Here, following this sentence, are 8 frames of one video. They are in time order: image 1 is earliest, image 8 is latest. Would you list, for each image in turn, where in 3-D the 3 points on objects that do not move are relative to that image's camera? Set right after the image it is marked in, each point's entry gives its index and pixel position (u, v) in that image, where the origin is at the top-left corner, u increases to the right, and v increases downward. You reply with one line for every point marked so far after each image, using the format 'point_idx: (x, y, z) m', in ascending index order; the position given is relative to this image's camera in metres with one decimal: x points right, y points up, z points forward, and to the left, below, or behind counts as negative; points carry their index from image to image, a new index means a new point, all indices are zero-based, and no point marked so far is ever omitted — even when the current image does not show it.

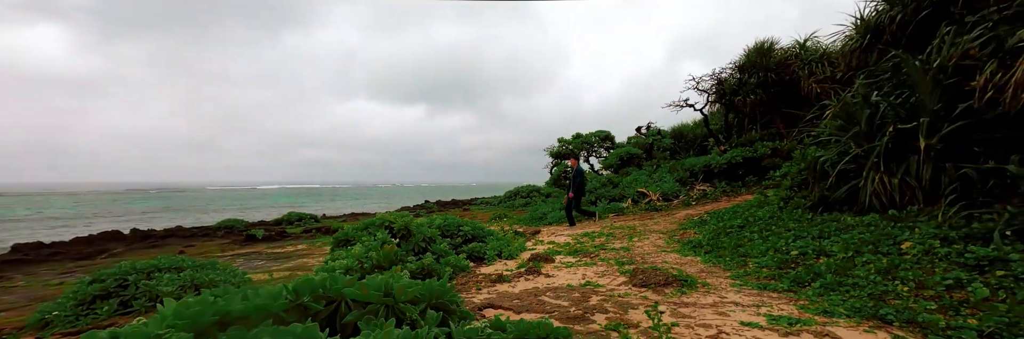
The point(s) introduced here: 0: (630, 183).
0: (+3.7, -0.4, +11.9) m
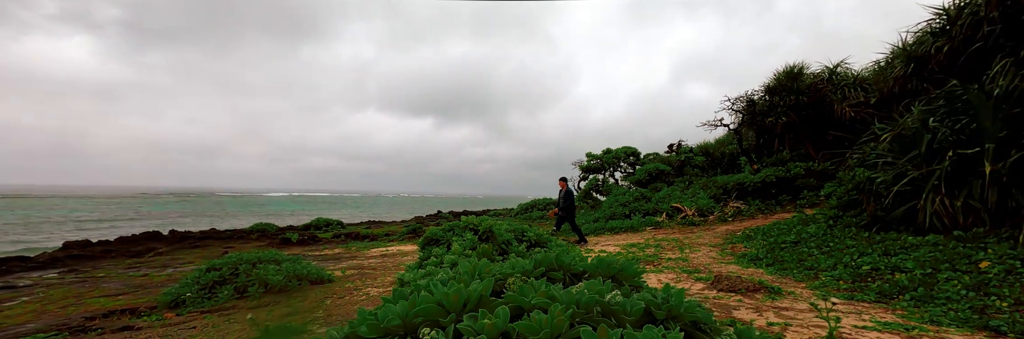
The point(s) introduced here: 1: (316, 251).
0: (+4.8, -0.9, +12.2) m
1: (-7.6, -3.2, +14.6) m
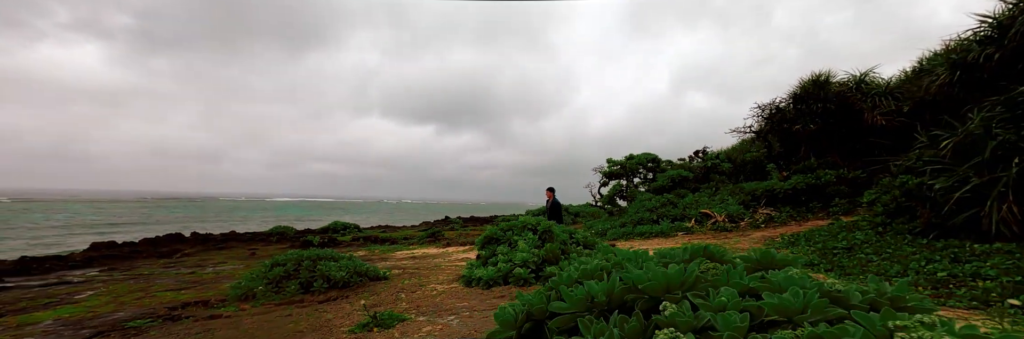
0: (+5.7, -1.1, +12.2) m
1: (-6.7, -3.3, +14.8) m
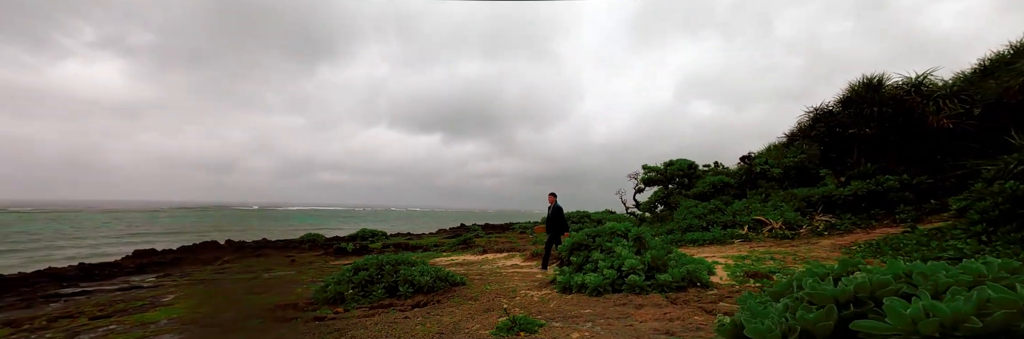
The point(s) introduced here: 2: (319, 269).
0: (+7.1, -1.3, +11.9) m
1: (-5.2, -3.6, +14.9) m
2: (-6.0, -3.1, +12.0) m
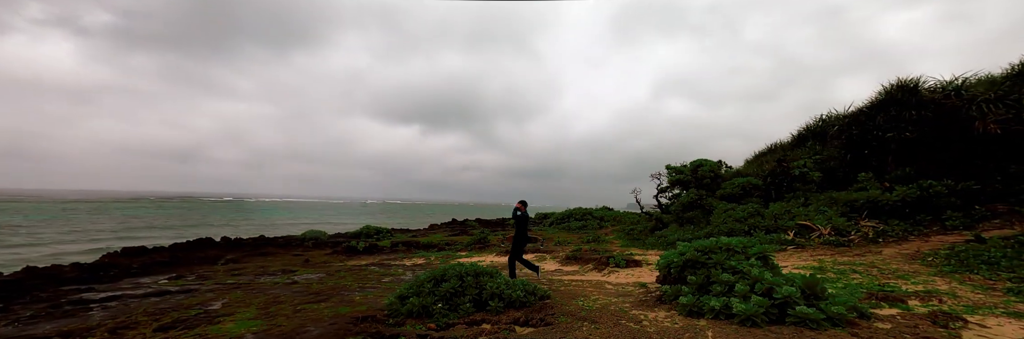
0: (+8.1, -1.4, +11.6) m
1: (-4.2, -3.5, +14.4) m
2: (-4.9, -3.0, +11.5) m
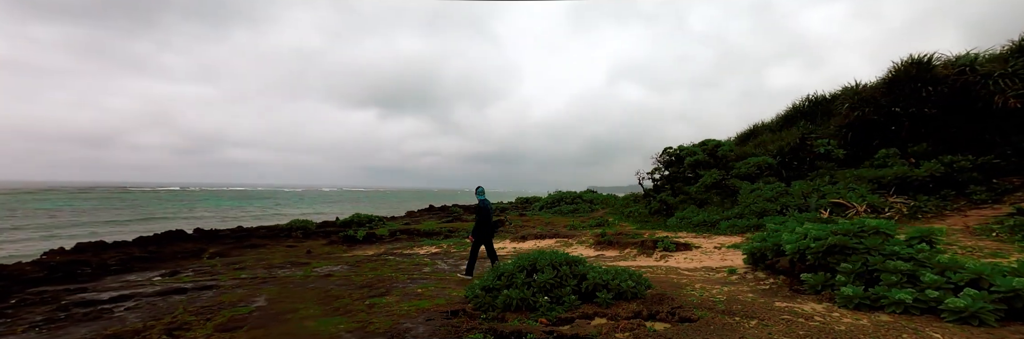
0: (+8.9, -0.7, +11.5) m
1: (-3.5, -2.9, +13.7) m
2: (-4.1, -2.6, +10.7) m
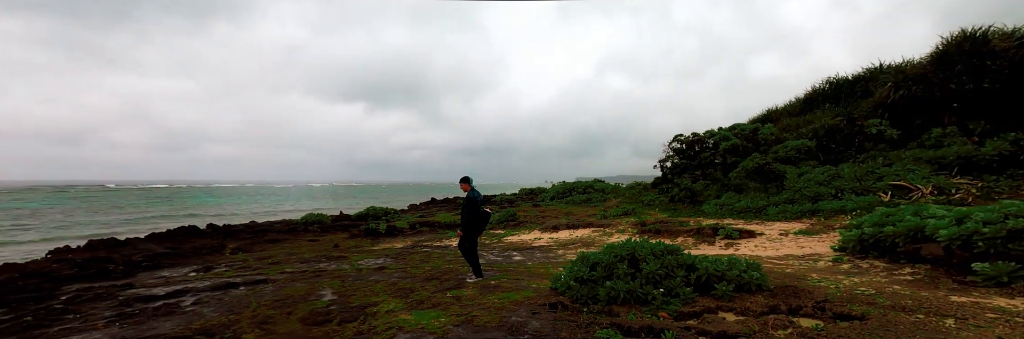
0: (+10.1, -0.2, +11.0) m
1: (-2.3, -2.5, +13.3) m
2: (-2.9, -2.3, +10.3) m
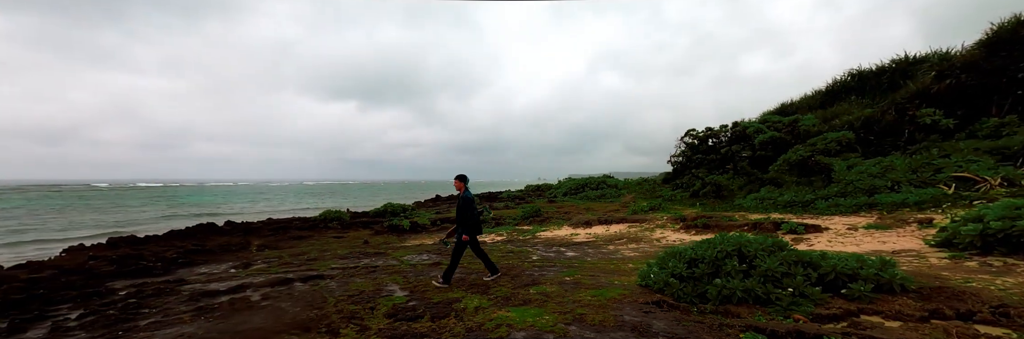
0: (+11.2, 0.0, +10.5) m
1: (-1.1, -2.4, +13.1) m
2: (-1.8, -2.1, +10.1) m
